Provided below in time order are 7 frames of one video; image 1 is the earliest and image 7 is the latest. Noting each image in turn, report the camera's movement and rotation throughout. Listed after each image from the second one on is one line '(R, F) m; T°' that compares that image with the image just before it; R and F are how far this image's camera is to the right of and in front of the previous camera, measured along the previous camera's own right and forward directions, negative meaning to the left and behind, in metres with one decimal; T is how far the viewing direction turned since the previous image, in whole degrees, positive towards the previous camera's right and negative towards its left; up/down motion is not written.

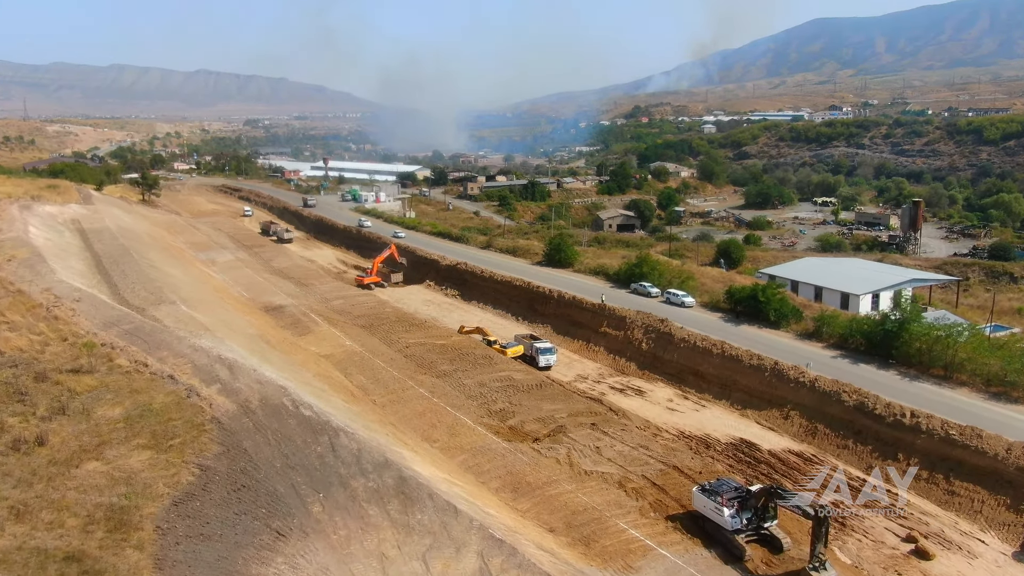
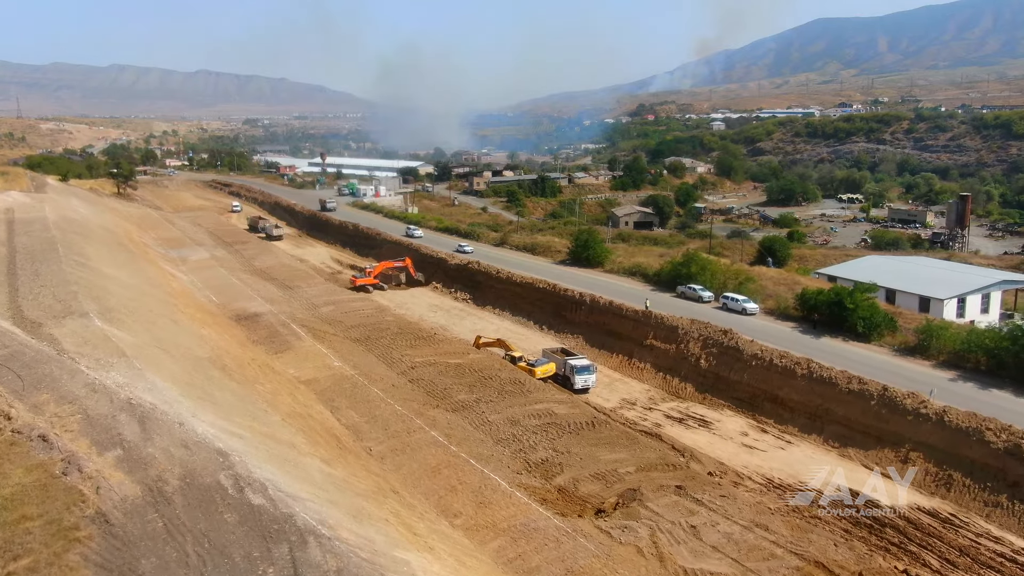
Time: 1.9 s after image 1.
(-0.7, +4.8) m; 0°
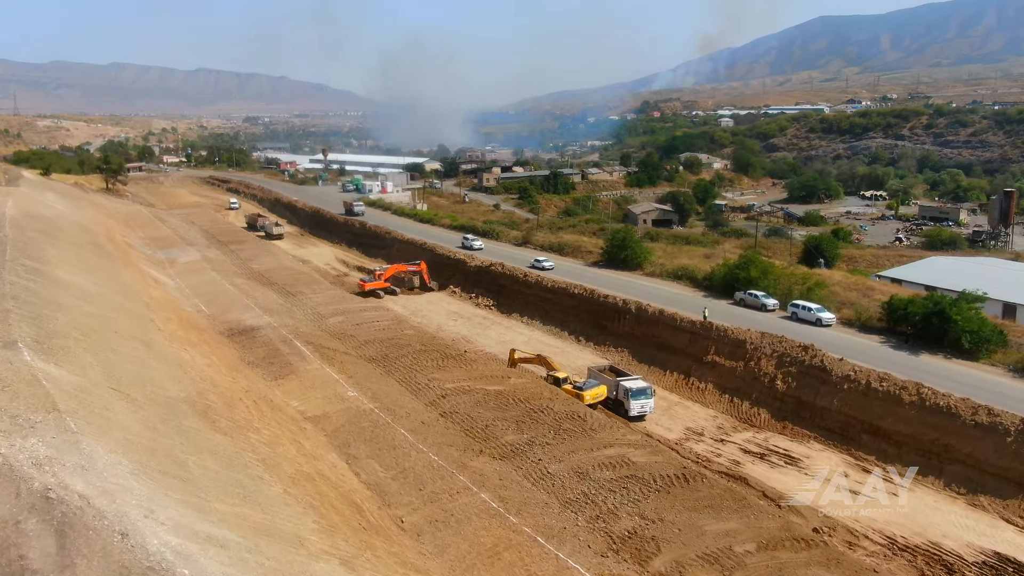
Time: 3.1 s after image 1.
(-0.8, +3.2) m; 0°
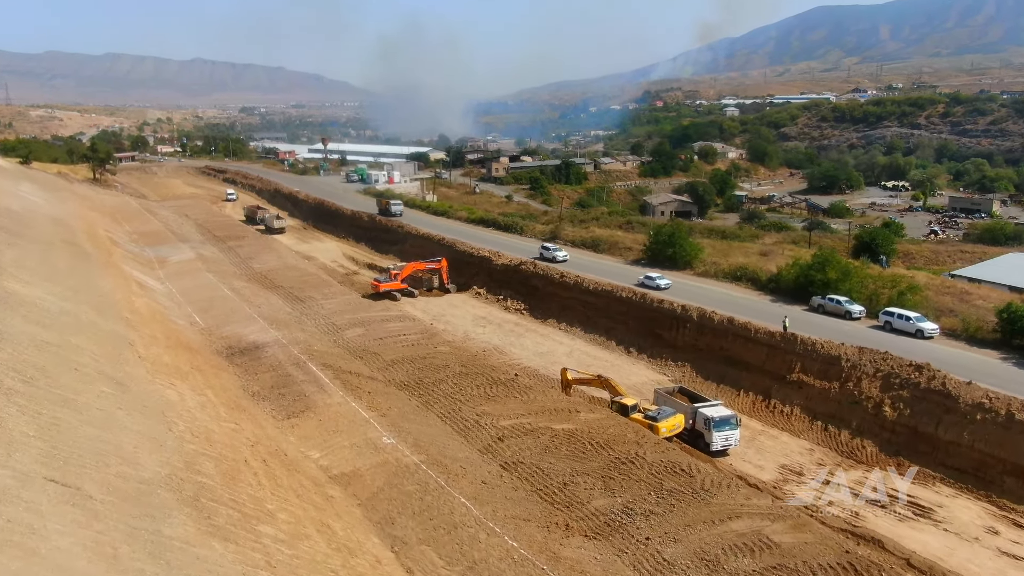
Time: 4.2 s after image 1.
(-1.0, +3.0) m; 0°
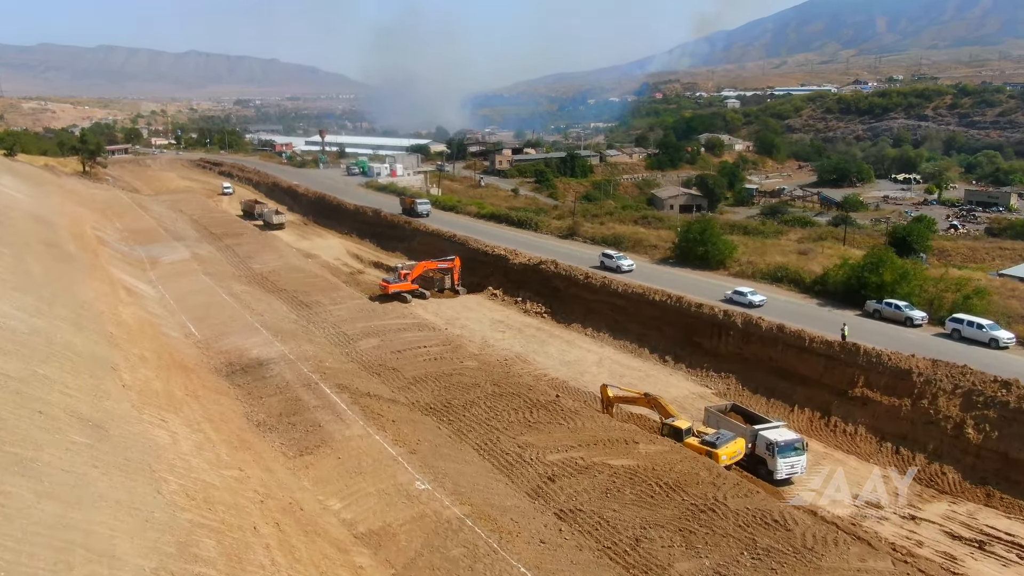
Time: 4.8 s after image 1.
(-0.6, +1.7) m; 0°
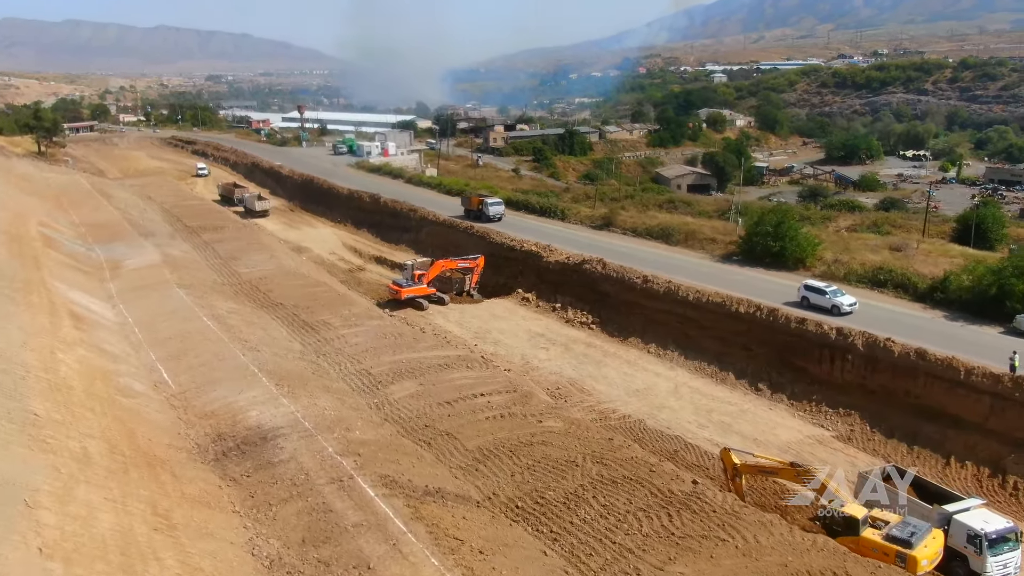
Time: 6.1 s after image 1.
(-1.3, +3.8) m; +1°
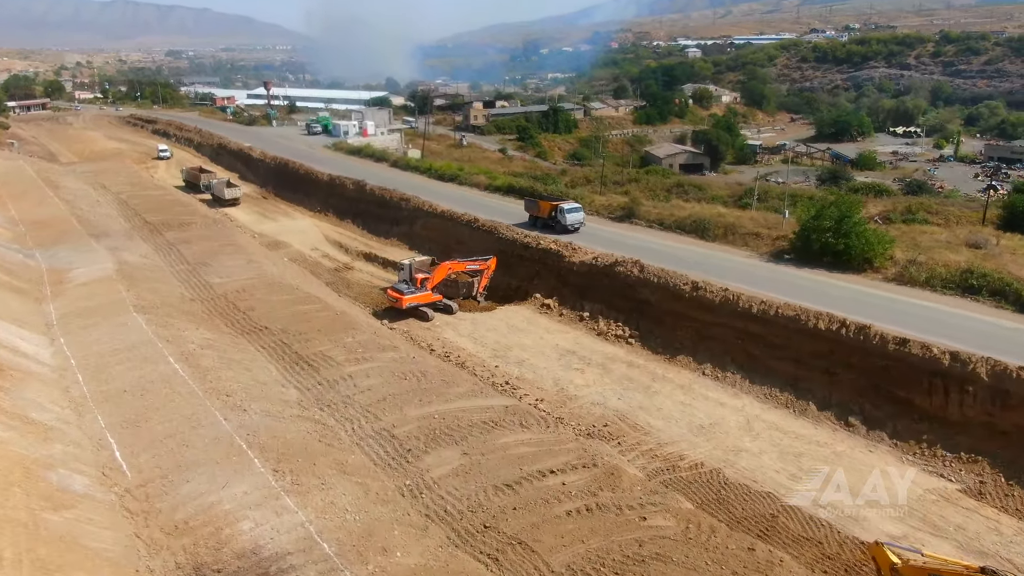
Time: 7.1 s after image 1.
(-1.0, +2.8) m; +2°
